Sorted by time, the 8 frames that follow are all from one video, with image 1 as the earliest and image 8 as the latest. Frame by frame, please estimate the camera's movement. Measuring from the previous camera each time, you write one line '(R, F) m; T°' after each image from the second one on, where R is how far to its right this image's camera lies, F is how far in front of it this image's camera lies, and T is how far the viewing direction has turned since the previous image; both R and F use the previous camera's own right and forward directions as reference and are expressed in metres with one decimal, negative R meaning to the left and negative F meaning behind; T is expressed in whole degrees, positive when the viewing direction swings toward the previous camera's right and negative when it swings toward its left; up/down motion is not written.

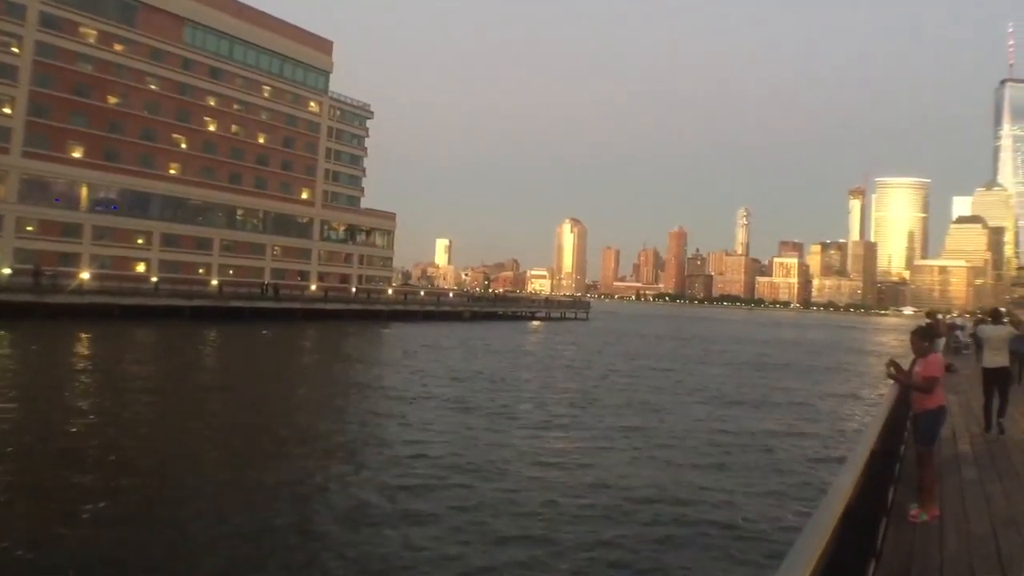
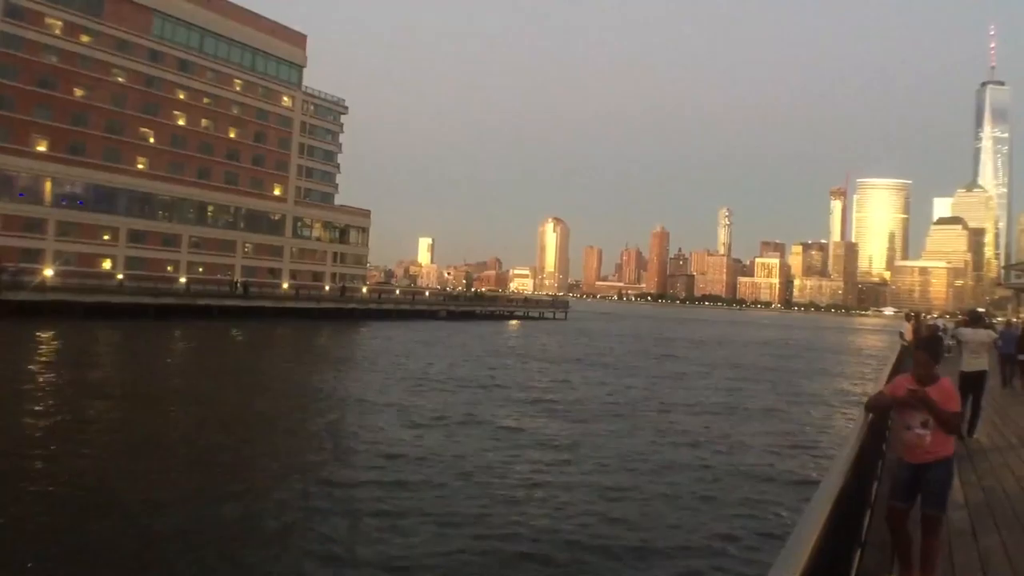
(+0.4, +1.0) m; +1°
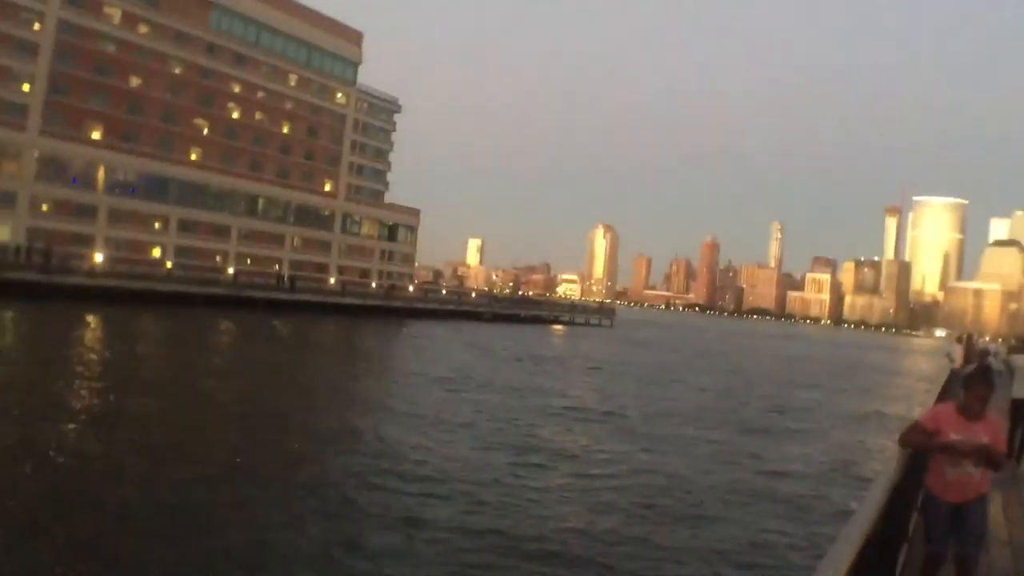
(+0.2, +0.3) m; -3°
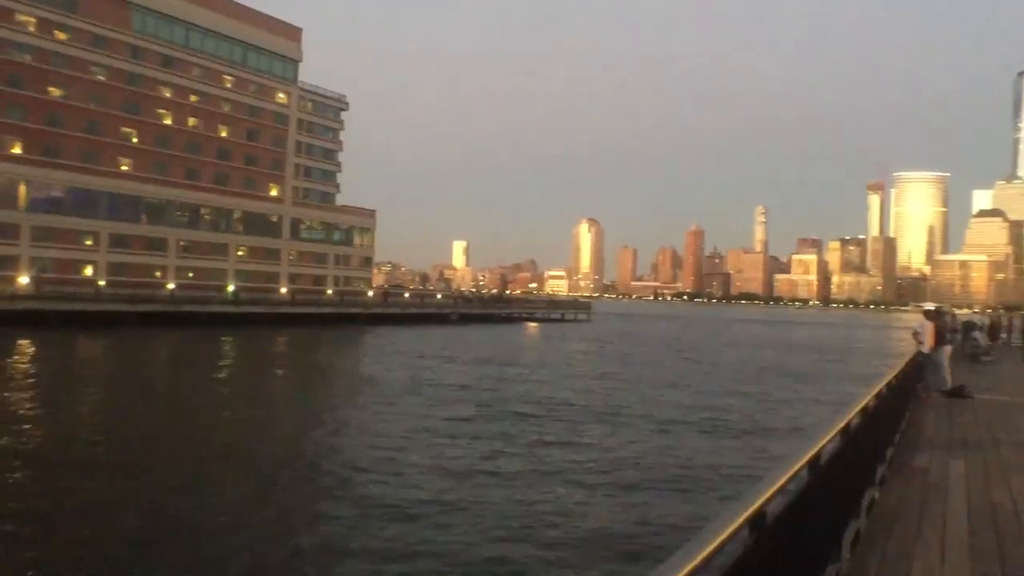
(+1.7, +2.8) m; +1°
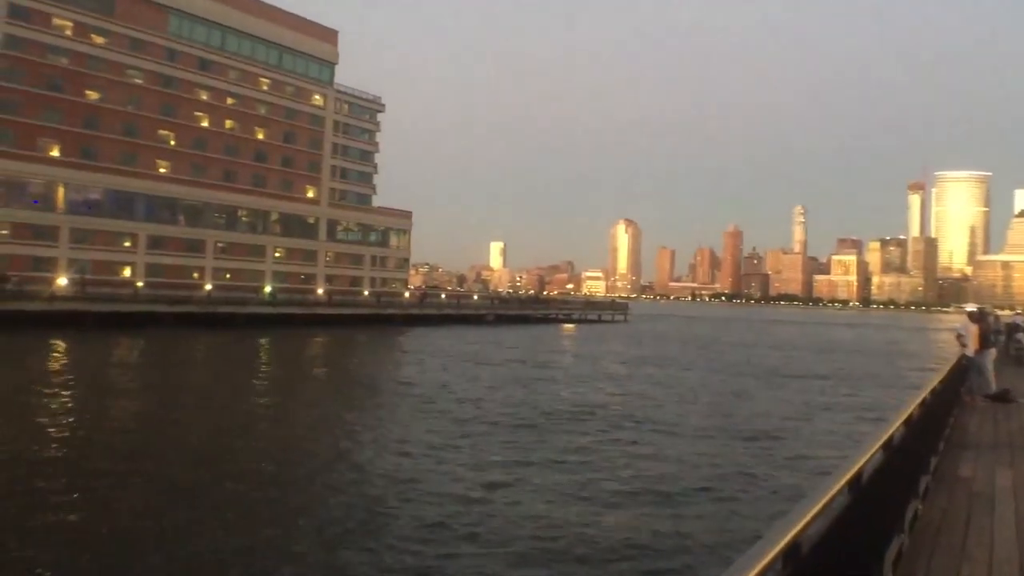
(+0.1, +0.2) m; -2°
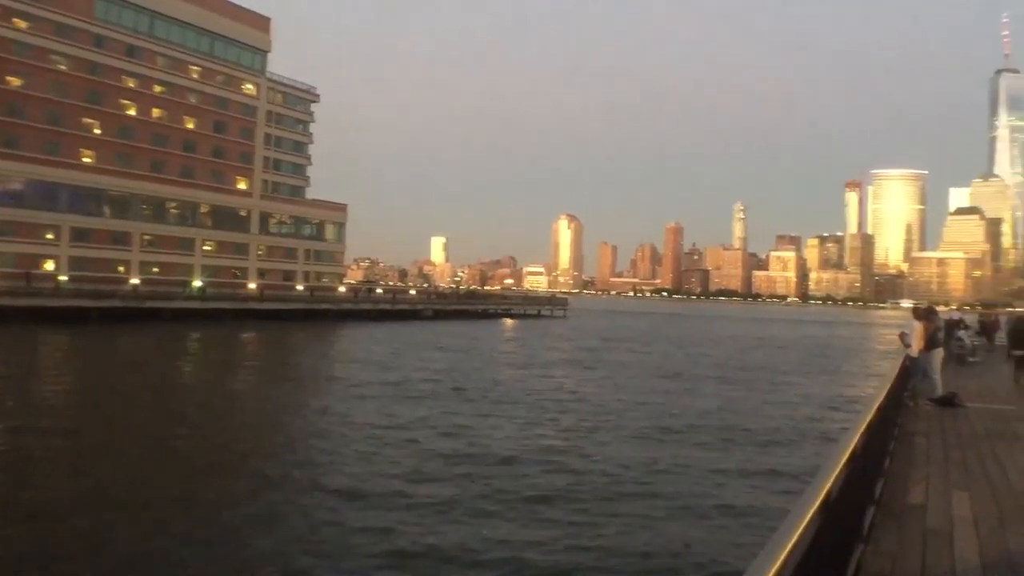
(+0.2, +0.9) m; +4°
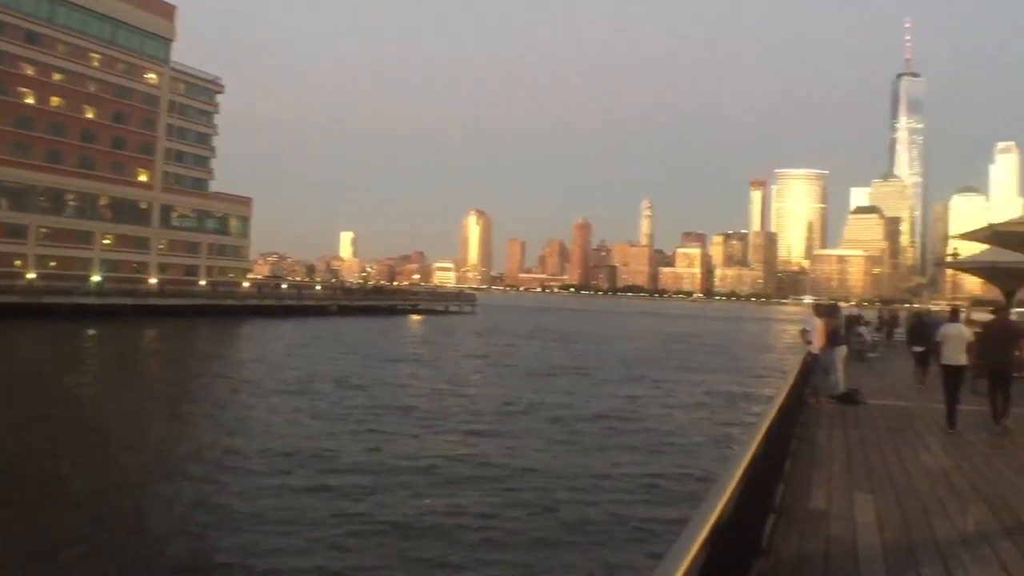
(-0.1, +0.2) m; +6°
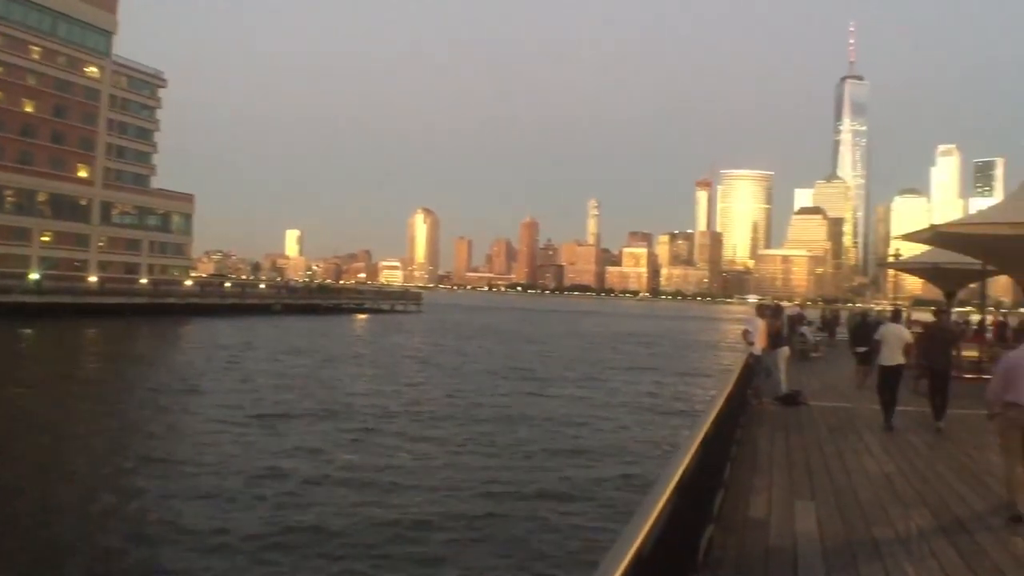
(0.0, +0.1) m; +3°
